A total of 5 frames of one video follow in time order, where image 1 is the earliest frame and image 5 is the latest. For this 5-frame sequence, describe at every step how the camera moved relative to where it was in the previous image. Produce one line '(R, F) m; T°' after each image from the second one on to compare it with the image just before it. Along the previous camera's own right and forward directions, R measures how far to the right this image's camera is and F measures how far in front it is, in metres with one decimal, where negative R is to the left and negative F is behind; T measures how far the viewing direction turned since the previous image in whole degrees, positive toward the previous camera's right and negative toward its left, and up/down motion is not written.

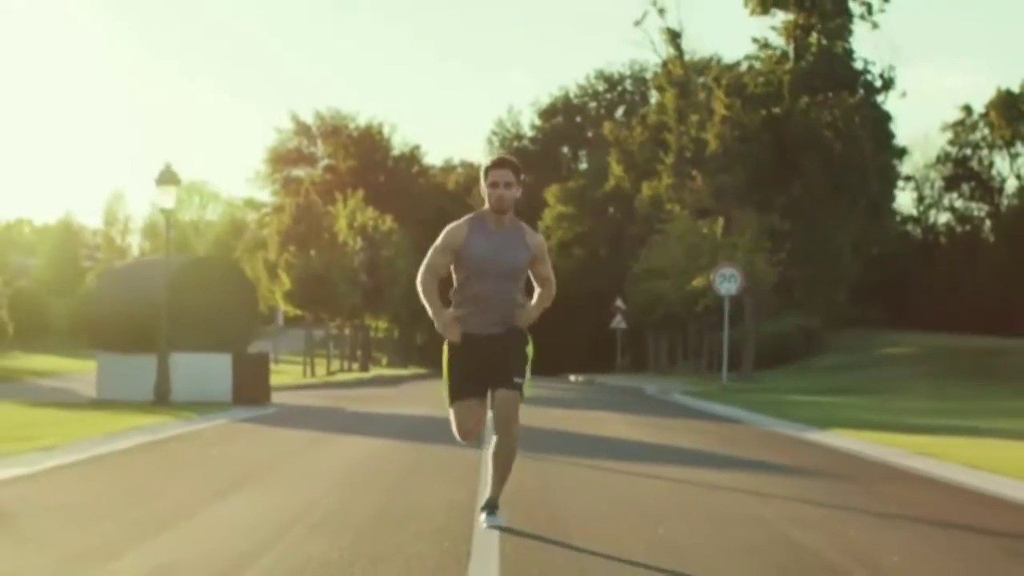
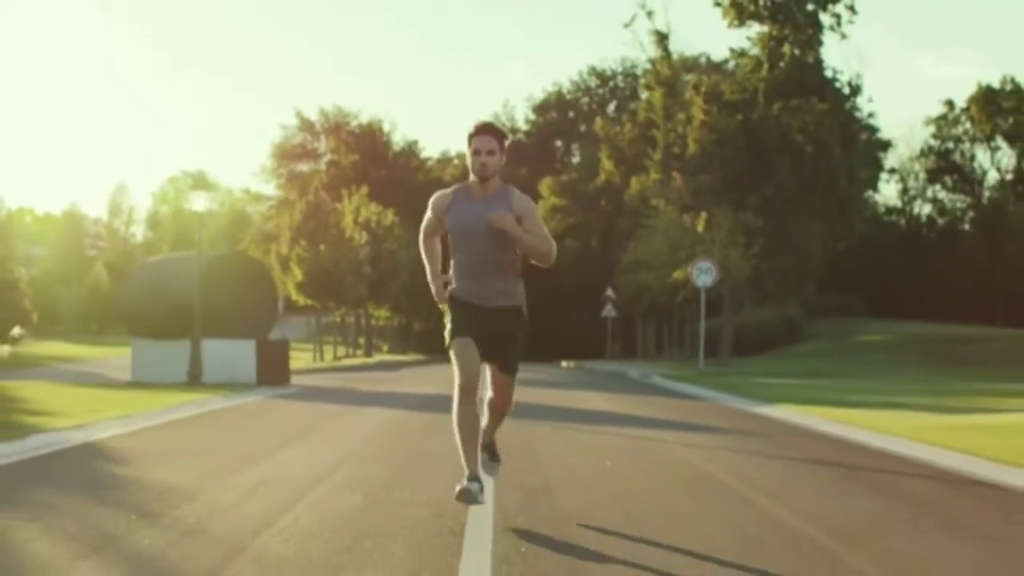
(0.0, -3.6) m; 0°
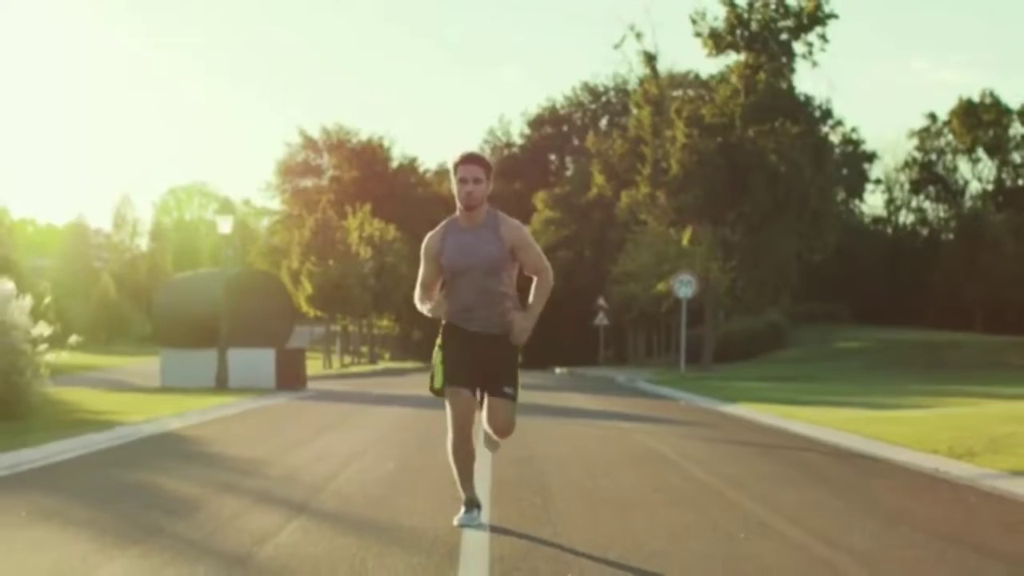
(0.0, -3.6) m; 0°
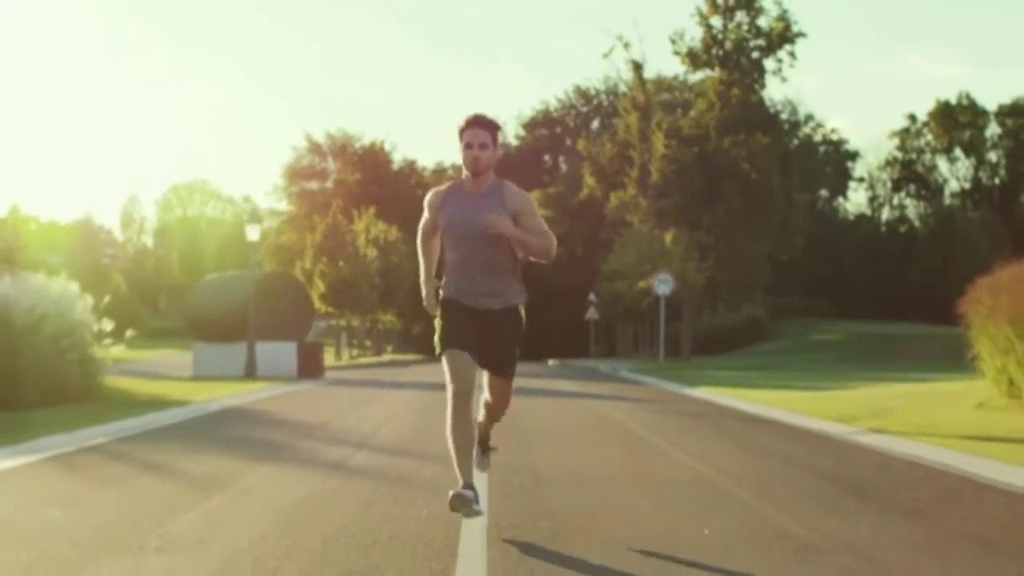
(+0.1, -4.8) m; 0°
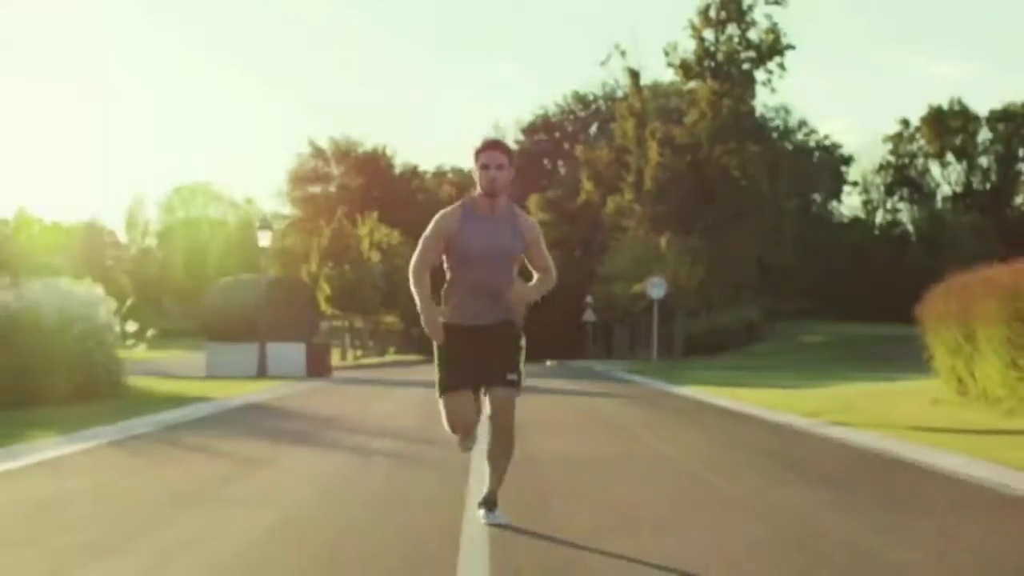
(0.0, -2.1) m; 0°
